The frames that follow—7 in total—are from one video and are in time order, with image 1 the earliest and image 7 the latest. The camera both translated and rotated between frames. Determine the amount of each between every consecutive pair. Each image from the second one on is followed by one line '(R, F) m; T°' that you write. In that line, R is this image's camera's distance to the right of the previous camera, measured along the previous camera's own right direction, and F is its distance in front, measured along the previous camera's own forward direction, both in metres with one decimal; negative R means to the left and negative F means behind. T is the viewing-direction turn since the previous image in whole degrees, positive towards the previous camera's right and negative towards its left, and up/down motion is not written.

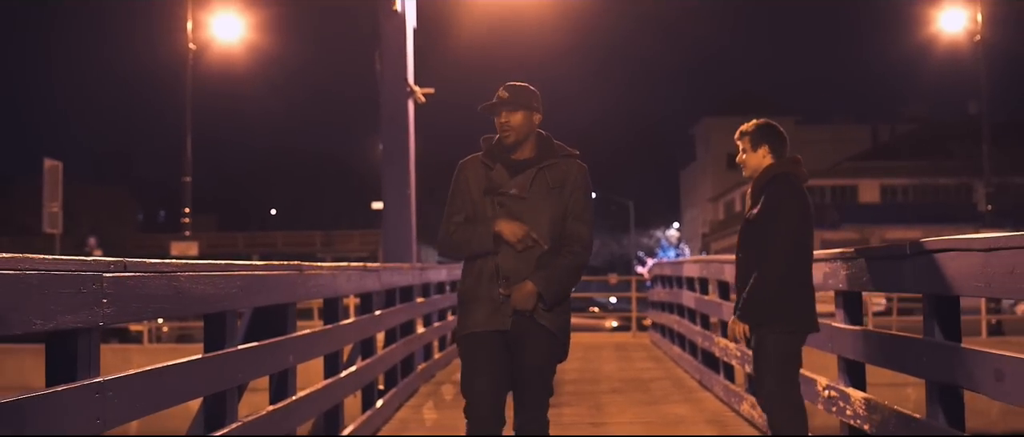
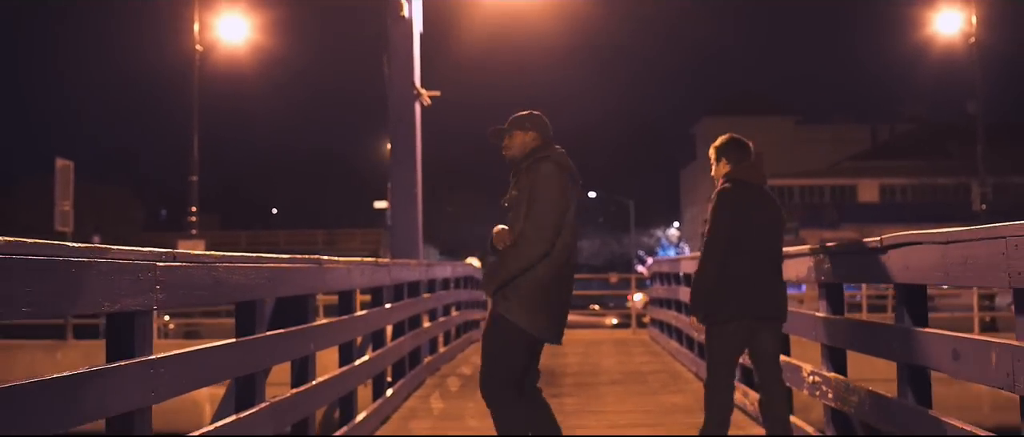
(0.0, -0.4) m; 0°
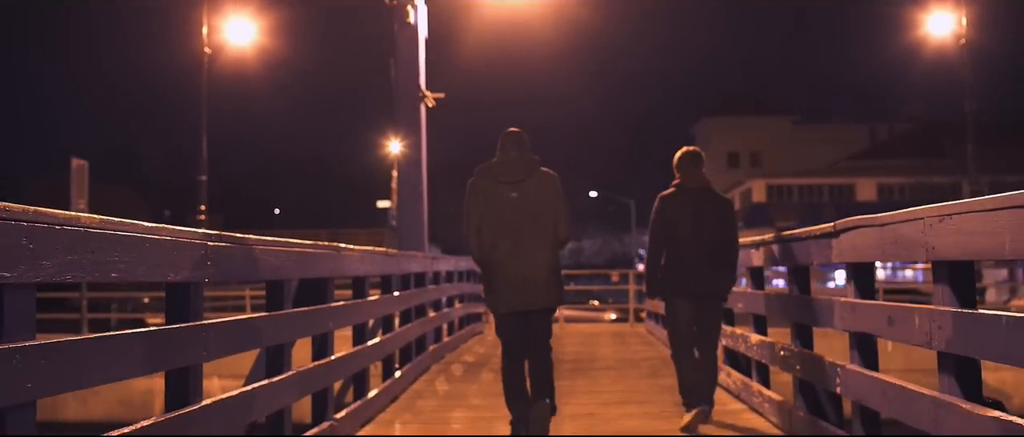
(0.0, -0.6) m; 0°
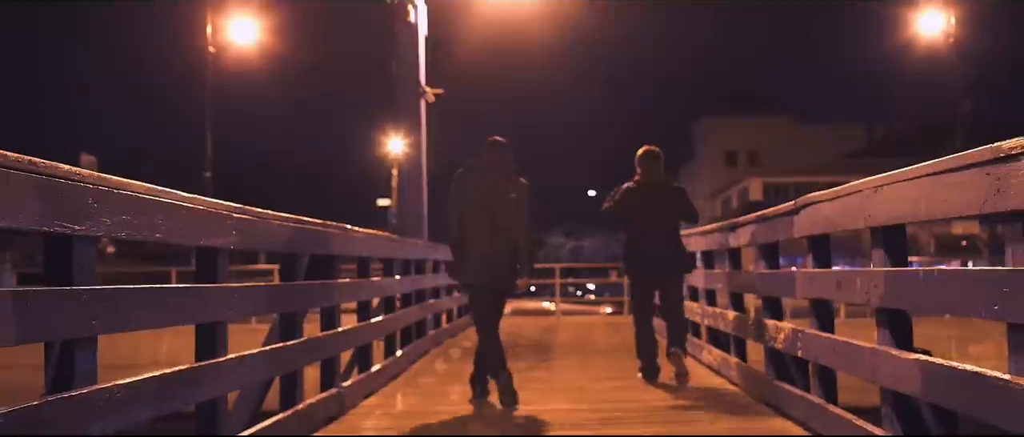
(0.0, -0.5) m; 0°
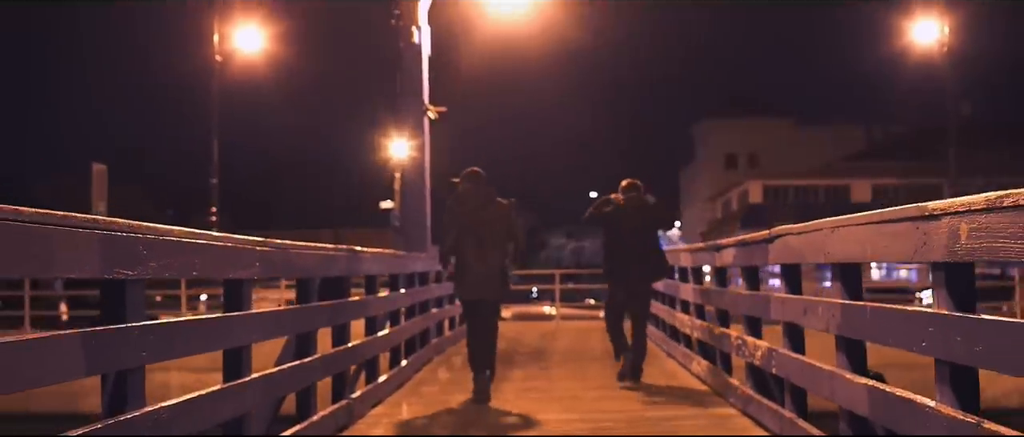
(0.0, -0.5) m; 0°
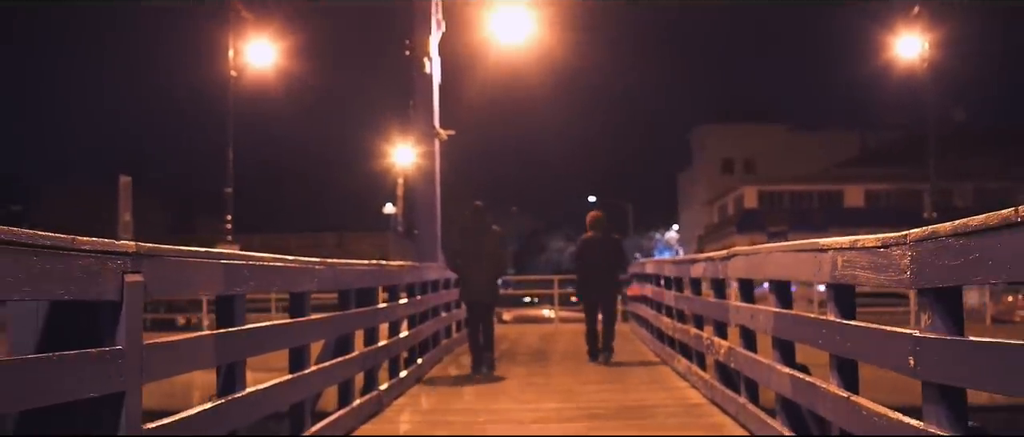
(0.0, -1.2) m; 0°
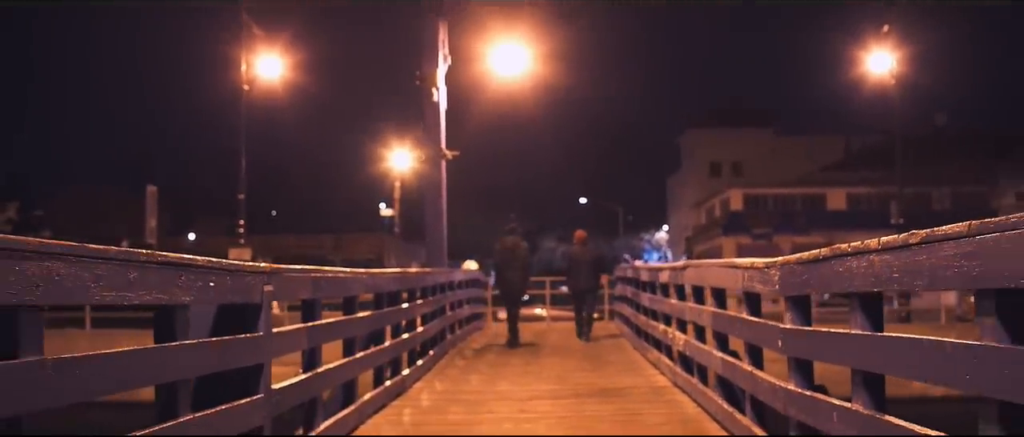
(-0.1, -1.8) m; 0°
